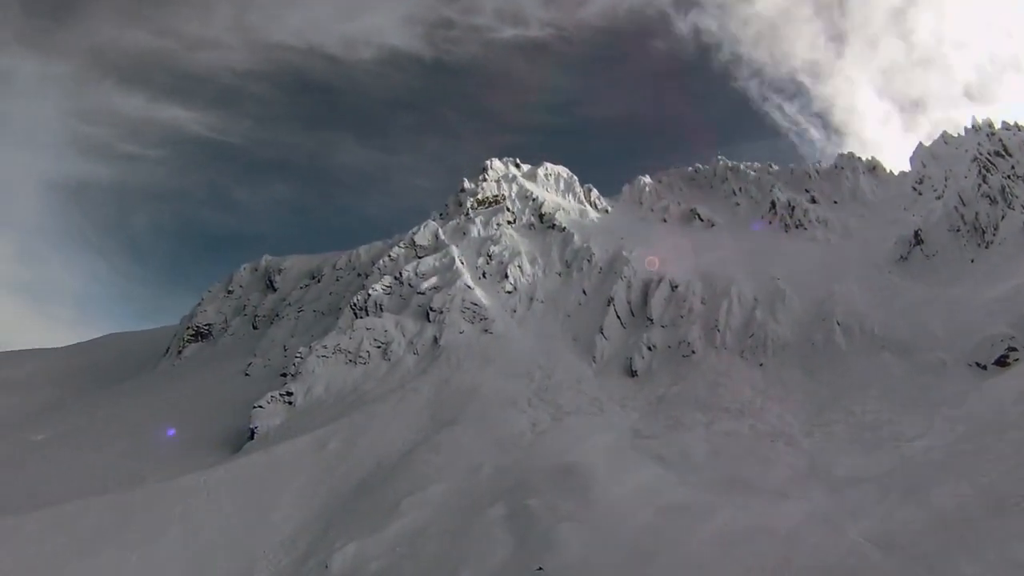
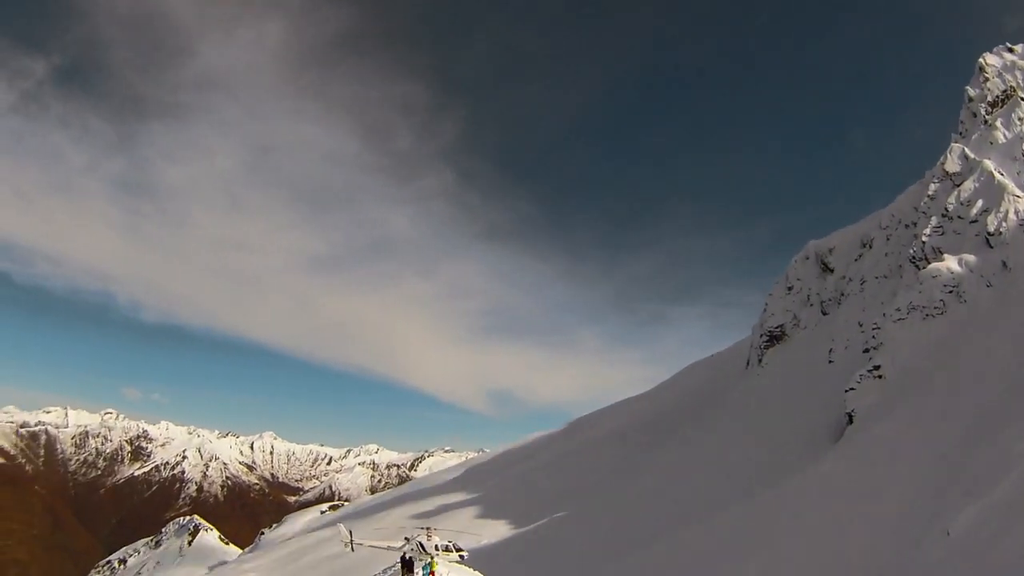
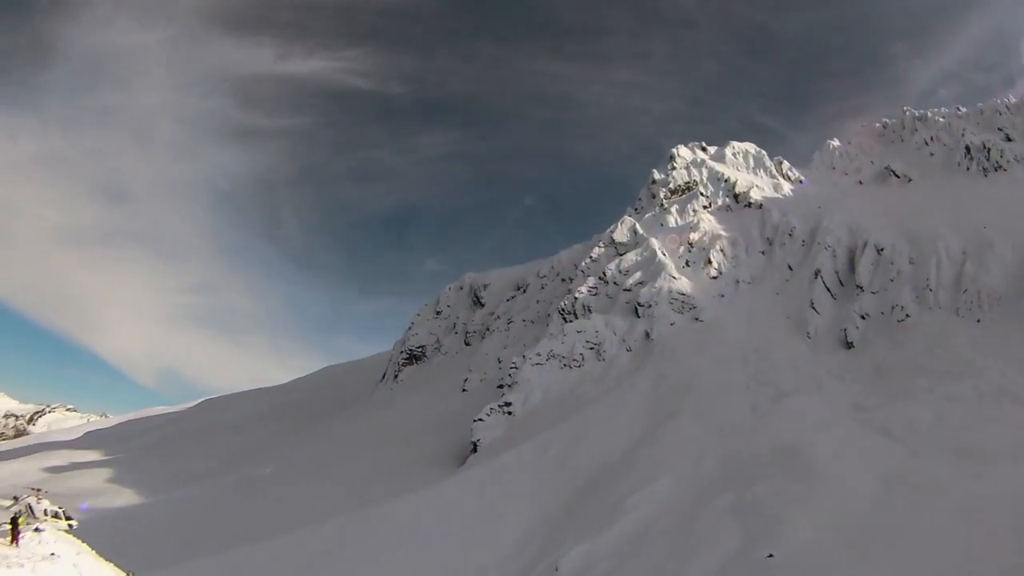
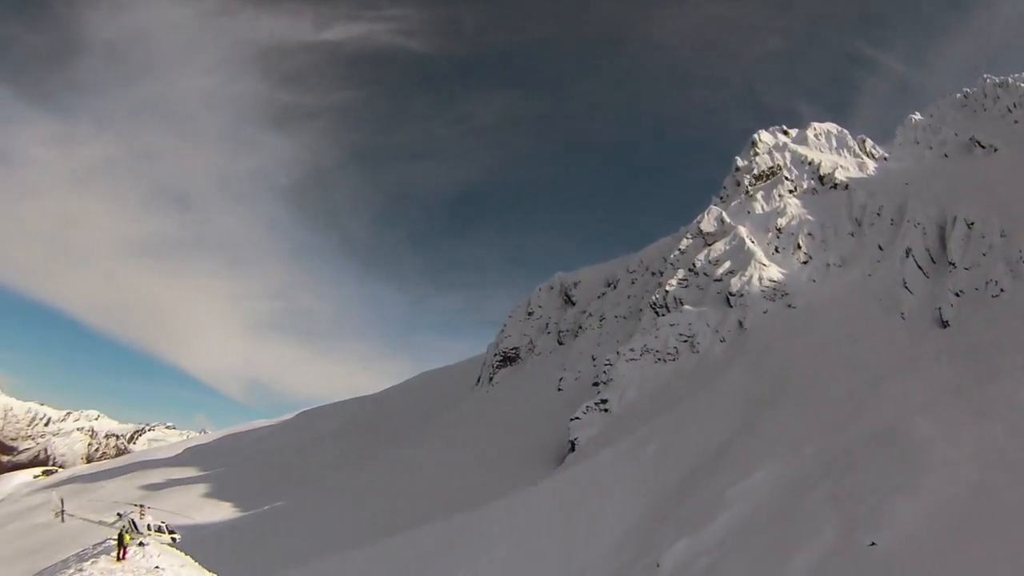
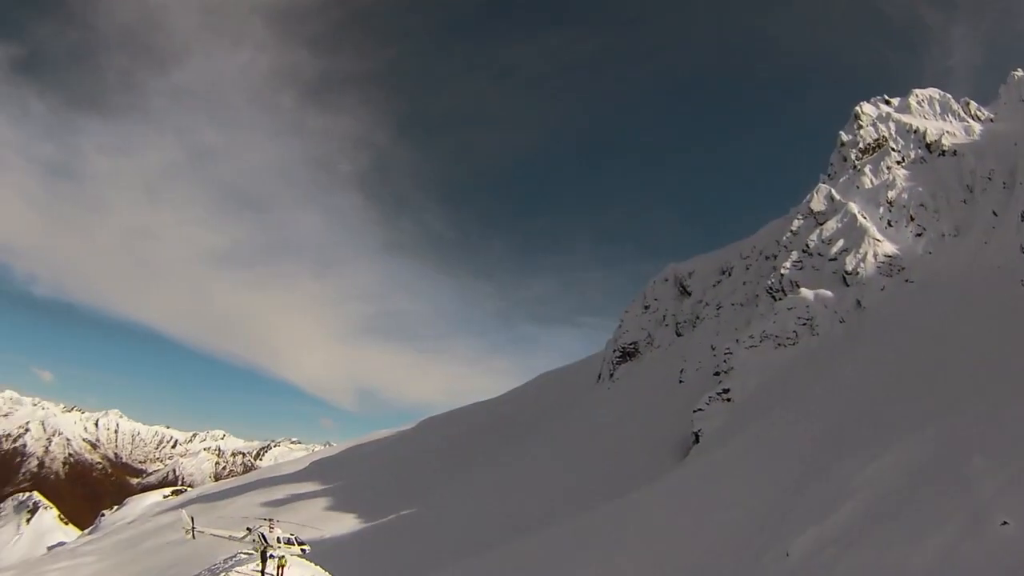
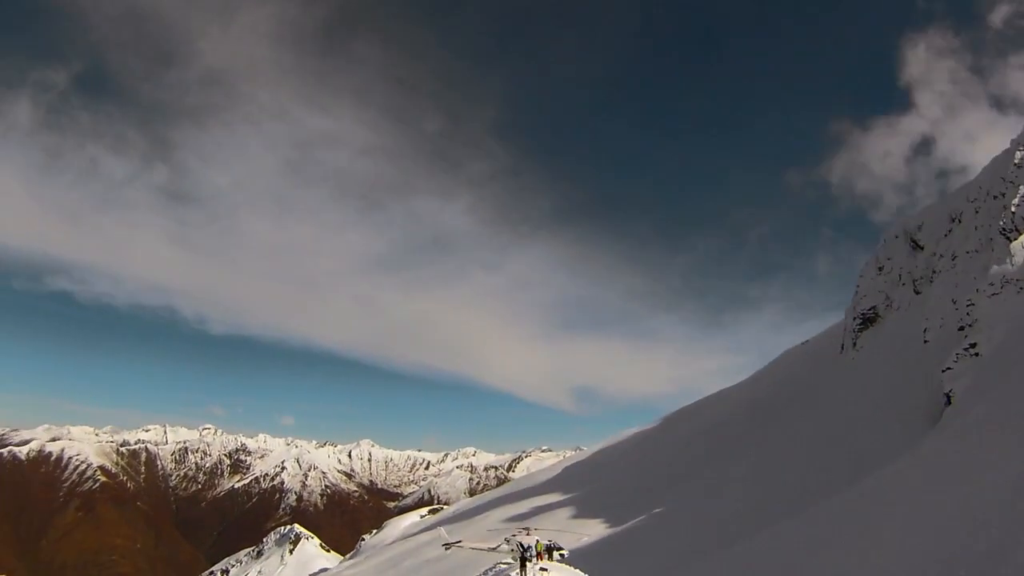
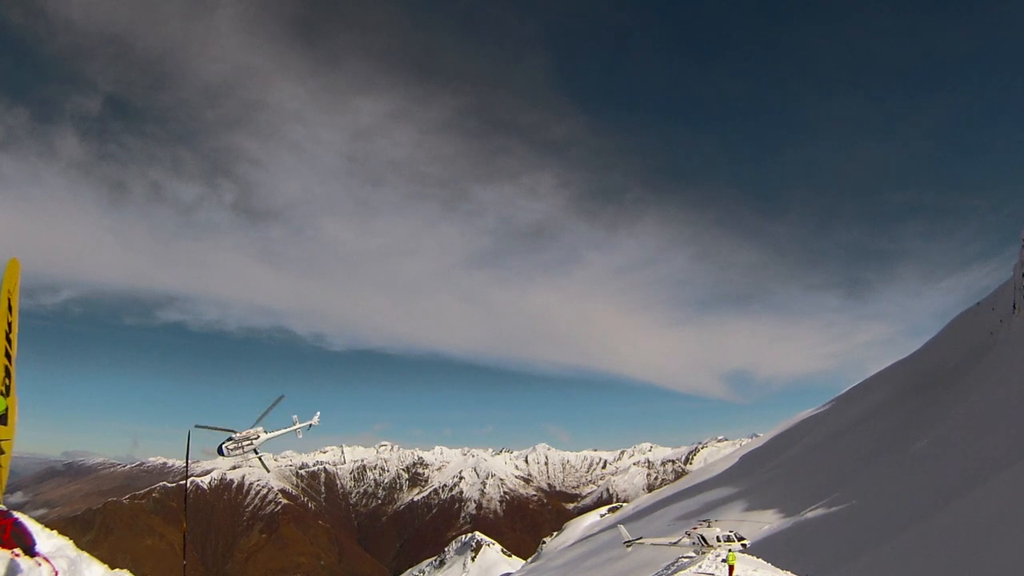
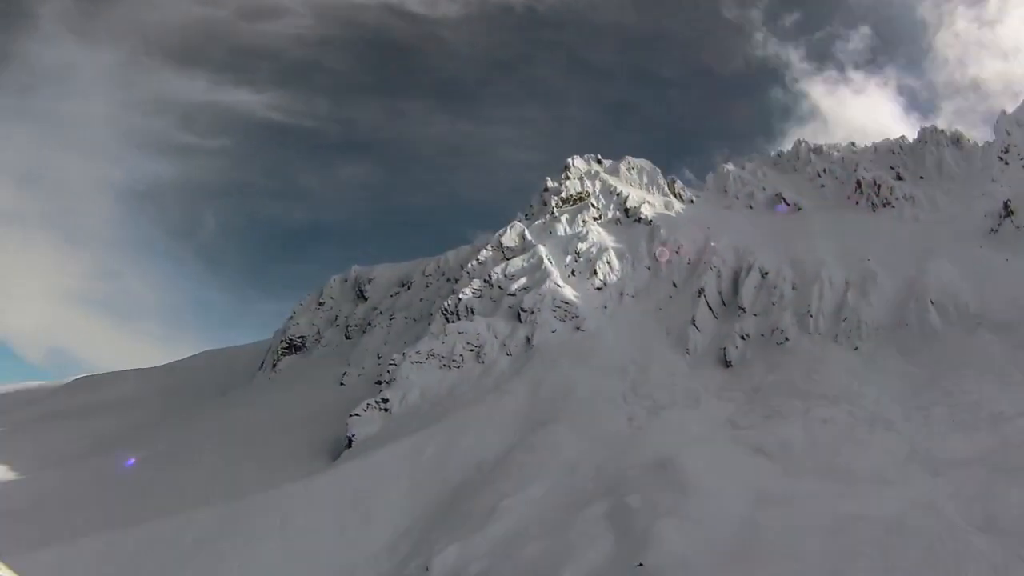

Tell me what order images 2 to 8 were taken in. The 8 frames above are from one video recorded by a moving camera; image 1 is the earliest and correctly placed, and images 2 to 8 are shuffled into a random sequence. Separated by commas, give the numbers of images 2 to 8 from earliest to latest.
8, 3, 4, 5, 2, 6, 7
